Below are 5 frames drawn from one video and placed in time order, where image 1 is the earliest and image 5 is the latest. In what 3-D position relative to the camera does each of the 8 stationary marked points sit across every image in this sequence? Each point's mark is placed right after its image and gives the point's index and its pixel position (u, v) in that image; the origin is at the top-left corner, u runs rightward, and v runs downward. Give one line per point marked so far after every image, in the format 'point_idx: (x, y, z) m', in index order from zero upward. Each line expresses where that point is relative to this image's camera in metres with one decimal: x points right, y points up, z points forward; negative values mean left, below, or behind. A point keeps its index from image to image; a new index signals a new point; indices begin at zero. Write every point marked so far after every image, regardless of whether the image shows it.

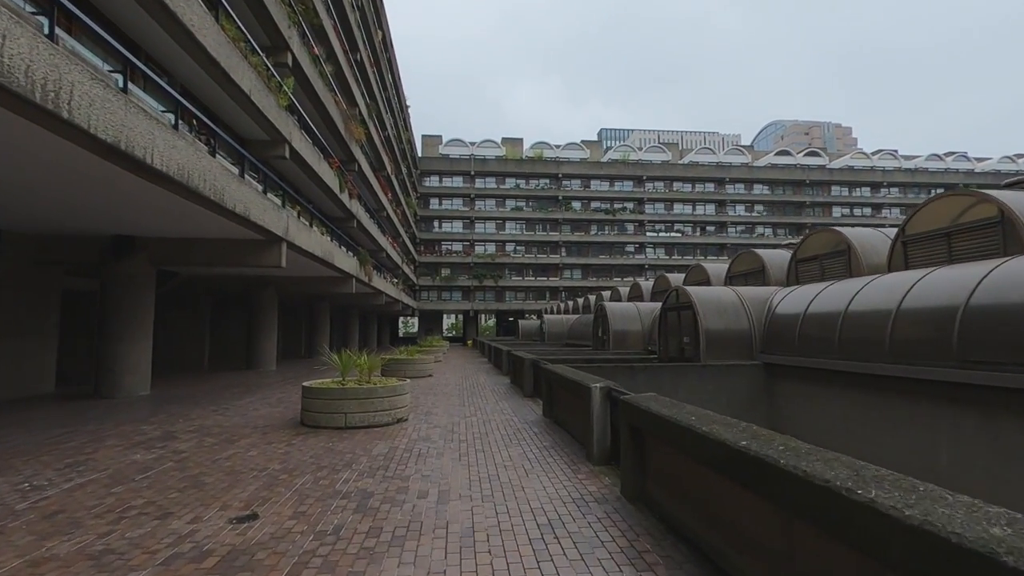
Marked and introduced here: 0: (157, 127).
0: (-5.6, +2.5, +8.7) m
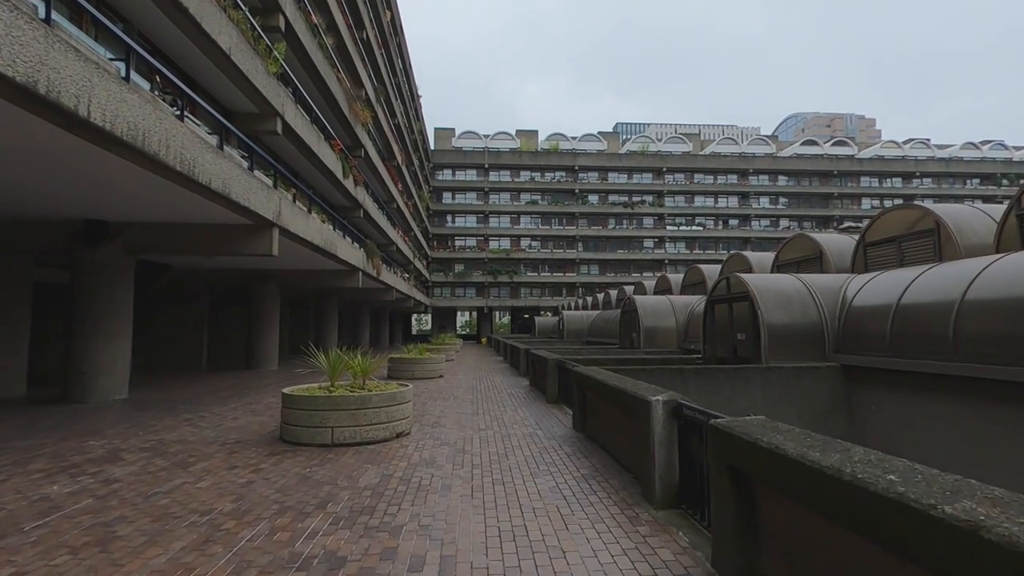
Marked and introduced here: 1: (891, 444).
0: (-5.3, +2.7, +7.0) m
1: (+5.7, -2.3, +8.2) m
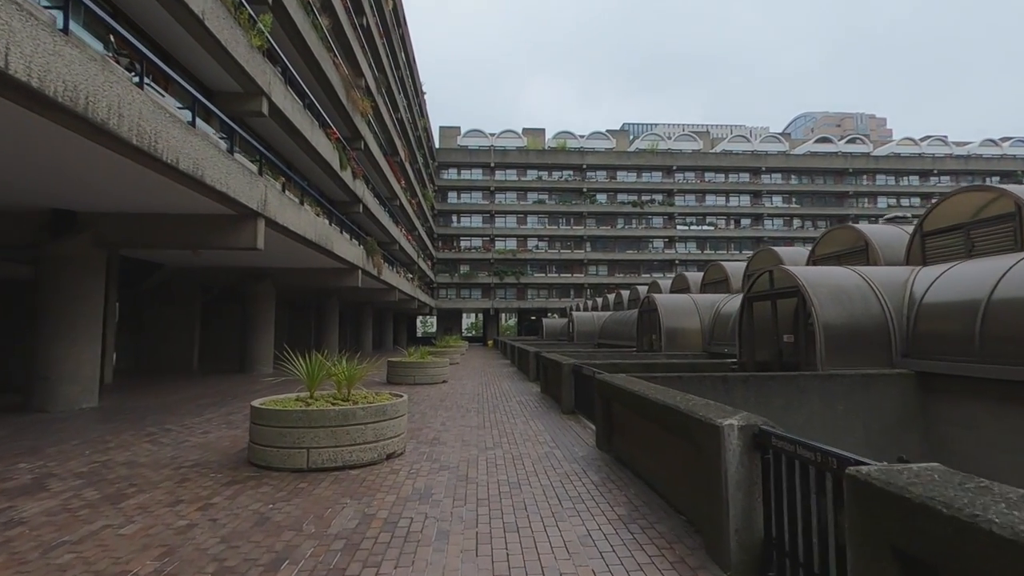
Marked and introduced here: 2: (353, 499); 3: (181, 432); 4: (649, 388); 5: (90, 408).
0: (-5.2, +2.8, +5.7) m
1: (+5.8, -2.2, +6.8) m
2: (-1.5, -2.0, +5.2) m
3: (-5.2, -2.3, +8.7) m
4: (+1.5, -1.1, +6.1) m
5: (-9.3, -2.7, +12.1) m
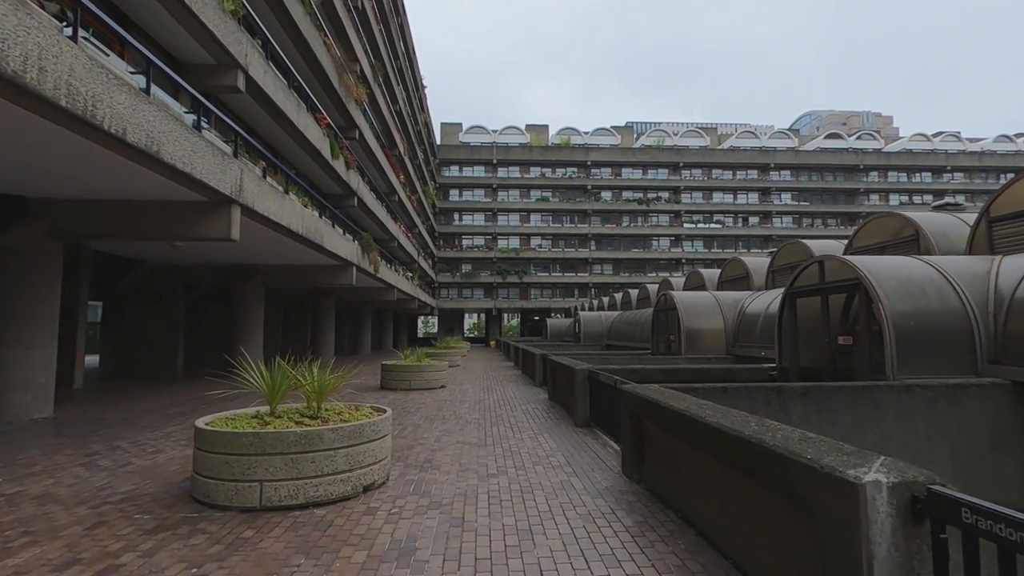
0: (-5.1, +2.9, +4.4) m
1: (+5.9, -2.1, +5.4) m
2: (-1.4, -1.9, +3.9) m
3: (-5.1, -2.2, +7.4) m
4: (+1.6, -1.0, +4.7) m
5: (-9.2, -2.6, +10.8) m
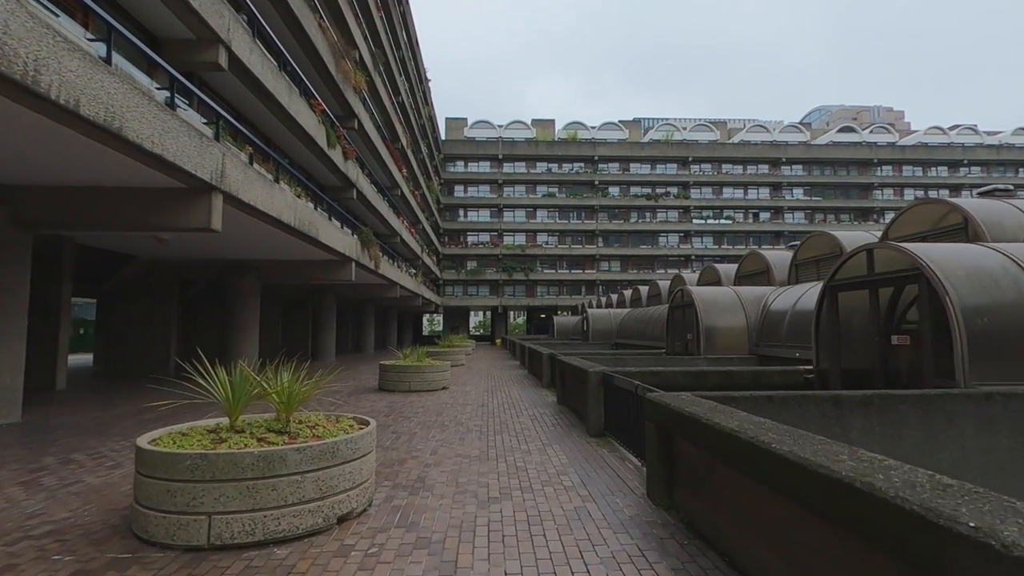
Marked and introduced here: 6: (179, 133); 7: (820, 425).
0: (-5.1, +3.0, +3.5) m
1: (+6.0, -2.0, +4.4) m
2: (-1.4, -1.8, +3.0) m
3: (-5.1, -2.1, +6.5) m
4: (+1.6, -0.9, +3.8) m
5: (-9.1, -2.5, +10.0) m
6: (-5.3, +2.5, +8.7) m
7: (+2.8, -1.2, +5.0) m
